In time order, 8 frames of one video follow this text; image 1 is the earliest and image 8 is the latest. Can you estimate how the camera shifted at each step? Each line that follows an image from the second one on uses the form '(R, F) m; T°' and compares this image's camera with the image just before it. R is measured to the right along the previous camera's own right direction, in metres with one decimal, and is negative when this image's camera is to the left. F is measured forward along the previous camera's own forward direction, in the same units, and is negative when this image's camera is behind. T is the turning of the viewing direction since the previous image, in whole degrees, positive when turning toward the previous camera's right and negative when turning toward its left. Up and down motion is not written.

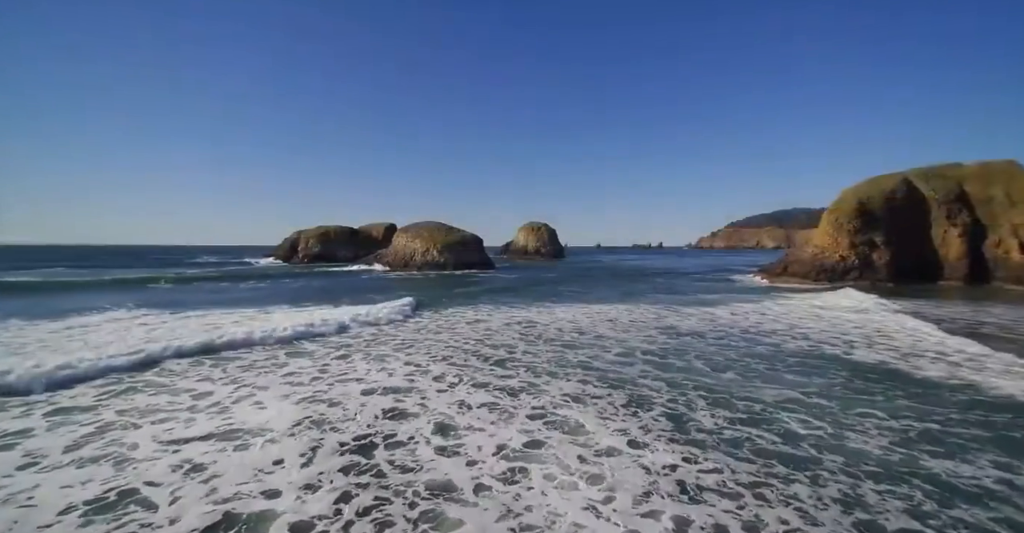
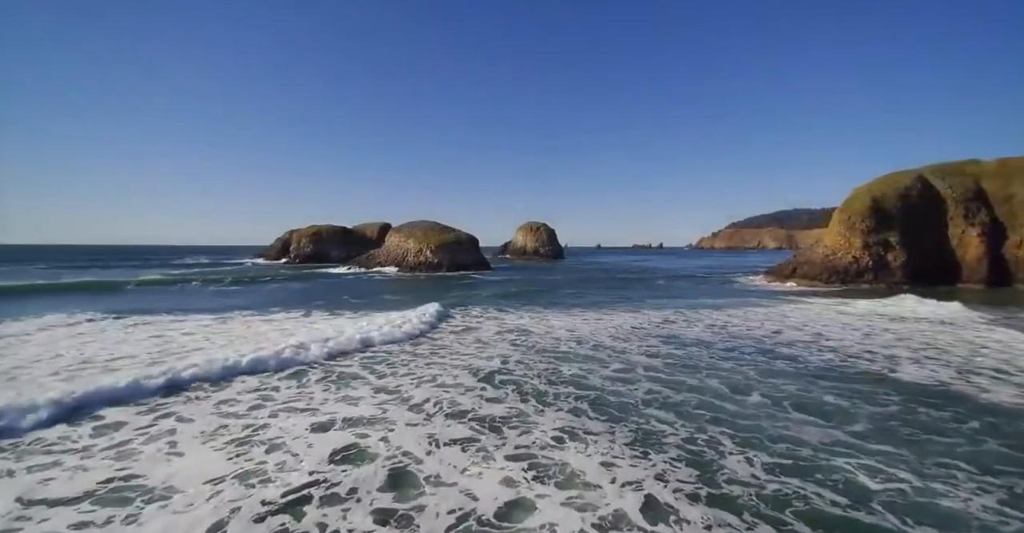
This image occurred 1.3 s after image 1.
(+0.2, +1.7) m; 0°
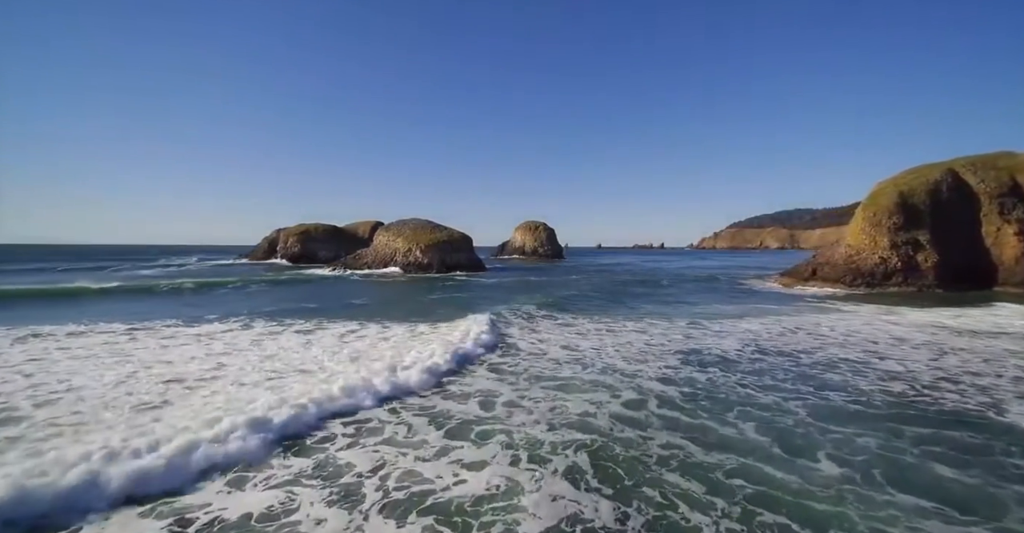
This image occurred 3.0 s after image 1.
(+0.4, +2.8) m; 0°
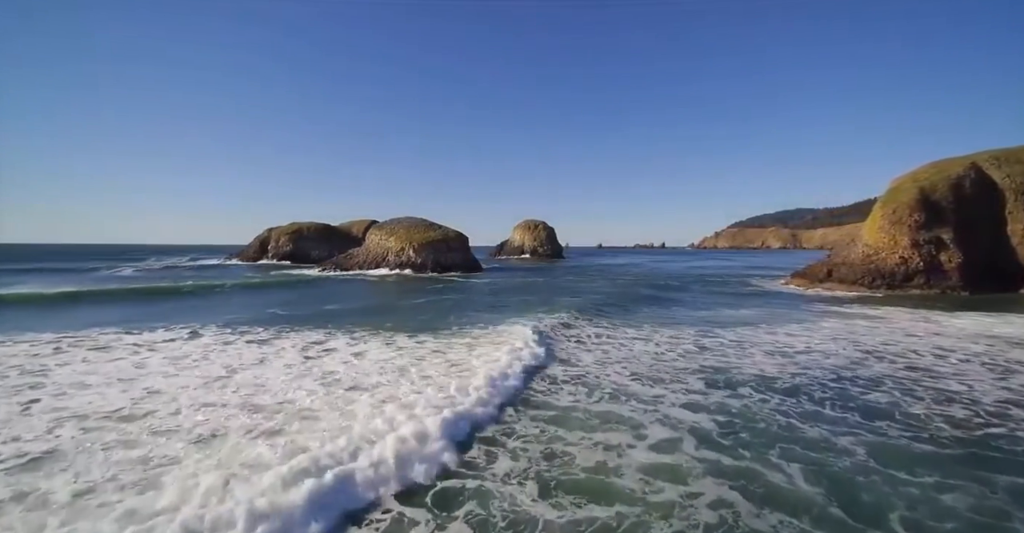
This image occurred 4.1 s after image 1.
(+0.2, +1.8) m; 0°
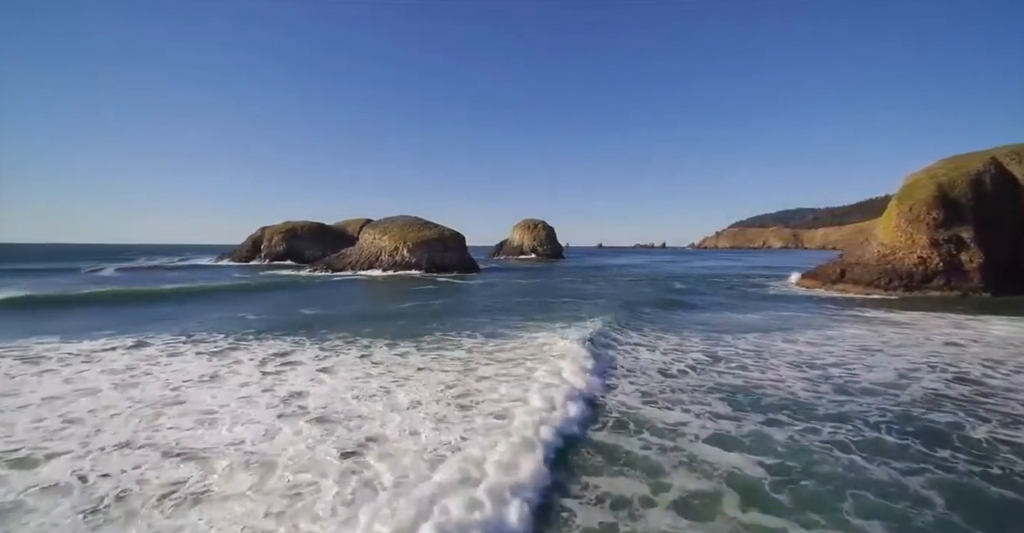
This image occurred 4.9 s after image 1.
(+0.2, +1.4) m; 0°
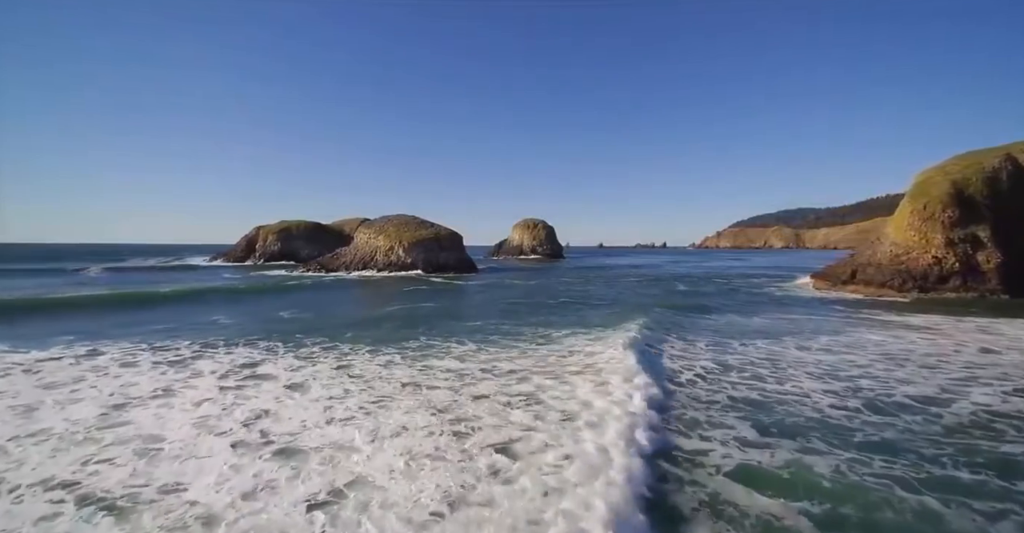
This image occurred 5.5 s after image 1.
(+0.1, +1.0) m; 0°
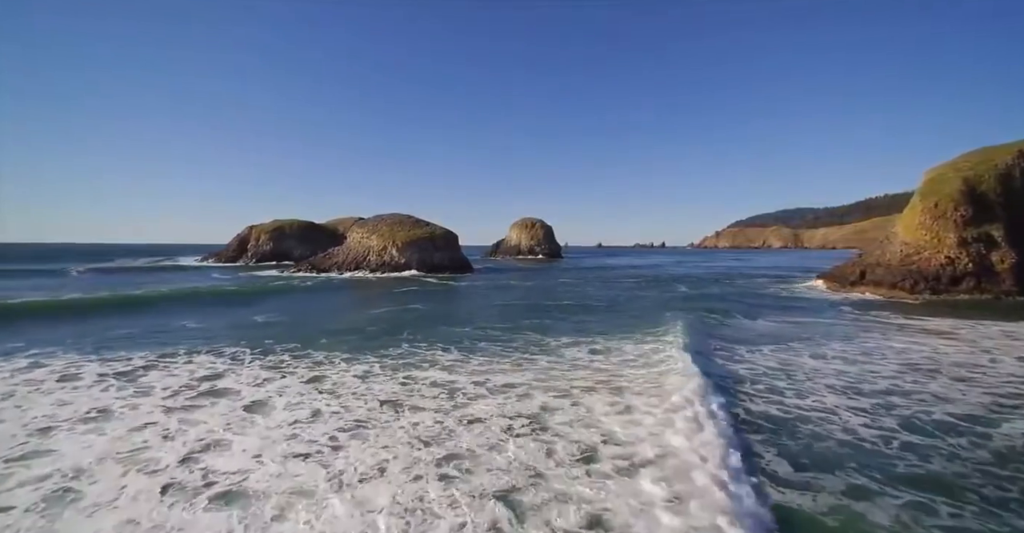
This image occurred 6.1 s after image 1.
(+0.1, +1.0) m; 0°
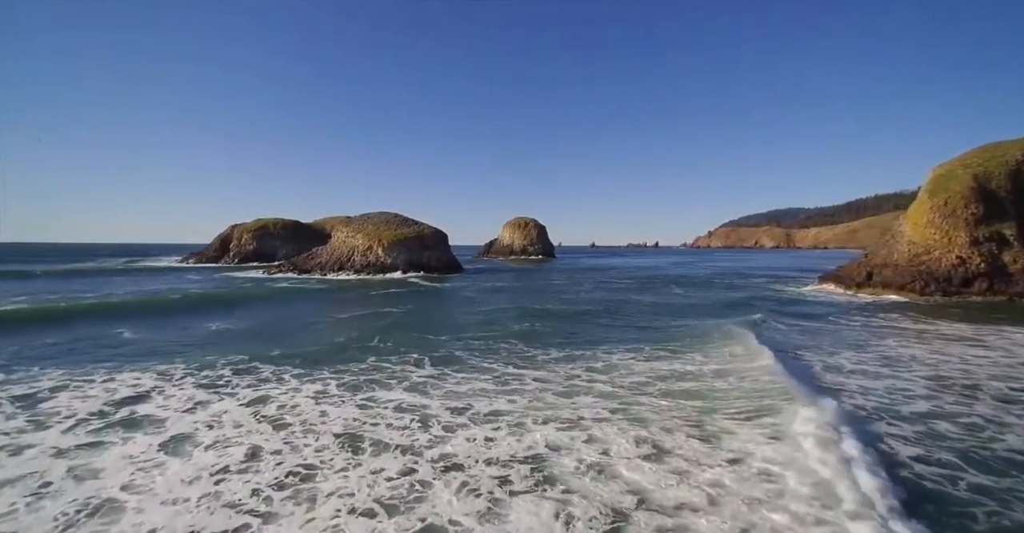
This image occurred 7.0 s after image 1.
(+0.1, +1.3) m; +1°
